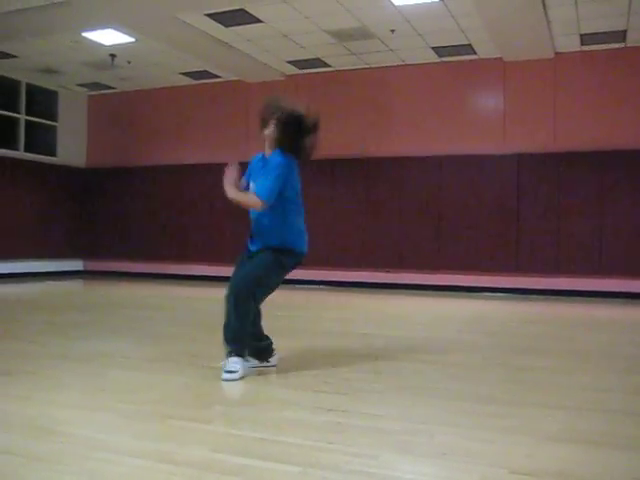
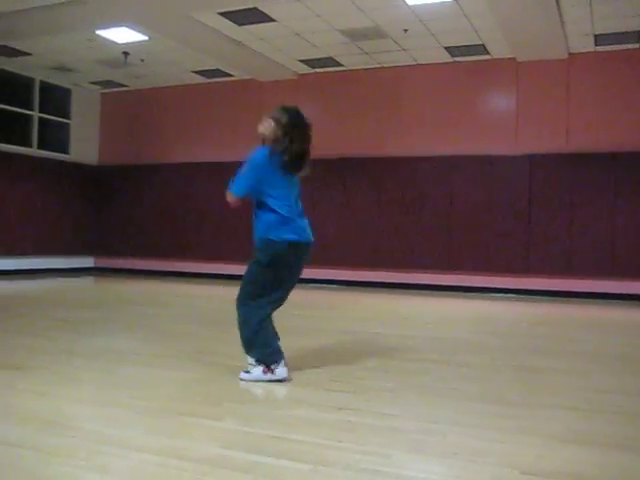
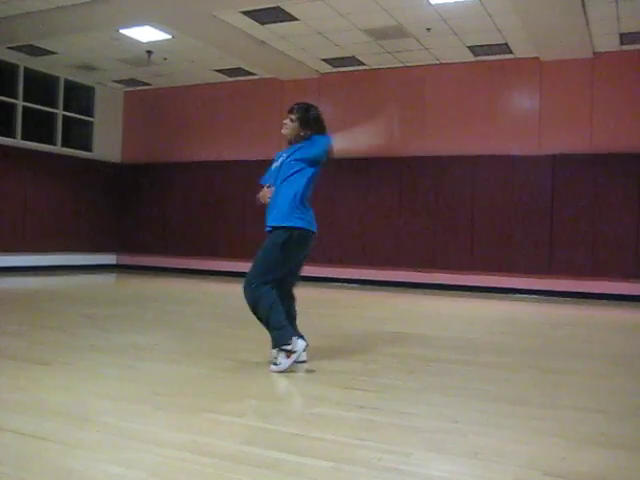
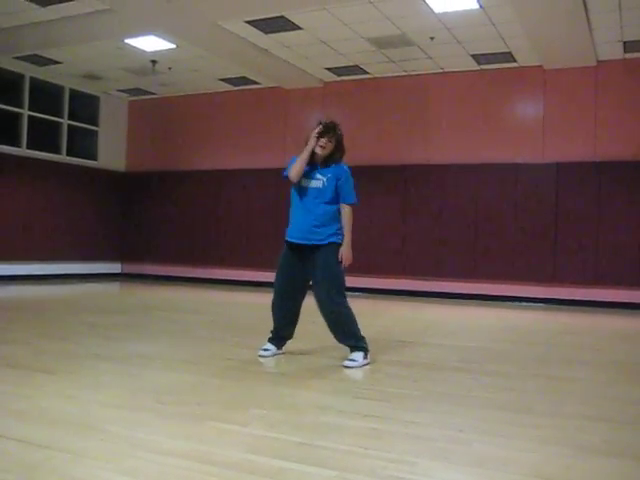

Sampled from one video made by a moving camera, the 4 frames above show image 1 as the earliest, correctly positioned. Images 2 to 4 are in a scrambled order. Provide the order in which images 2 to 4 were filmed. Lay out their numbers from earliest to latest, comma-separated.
2, 3, 4
